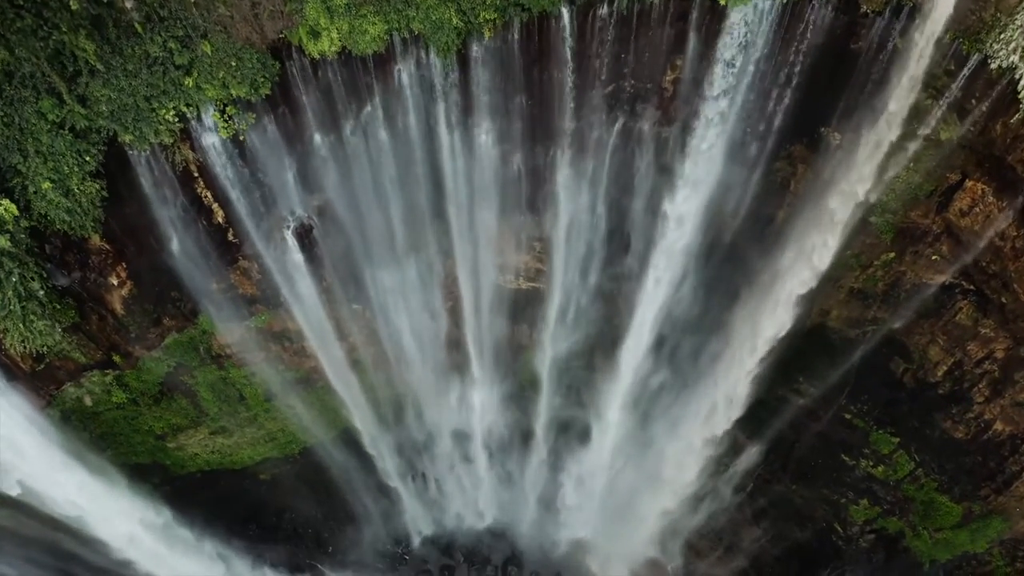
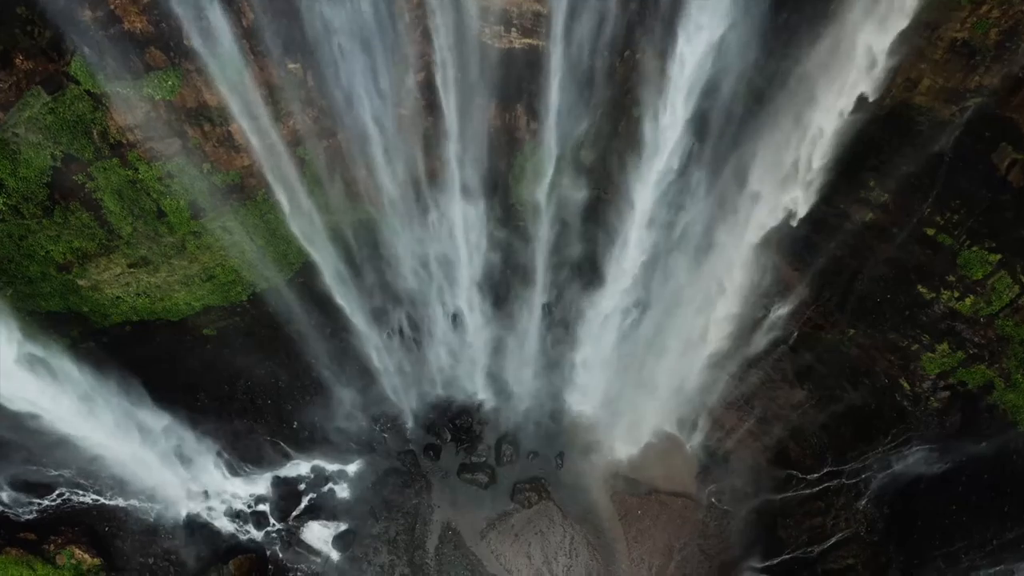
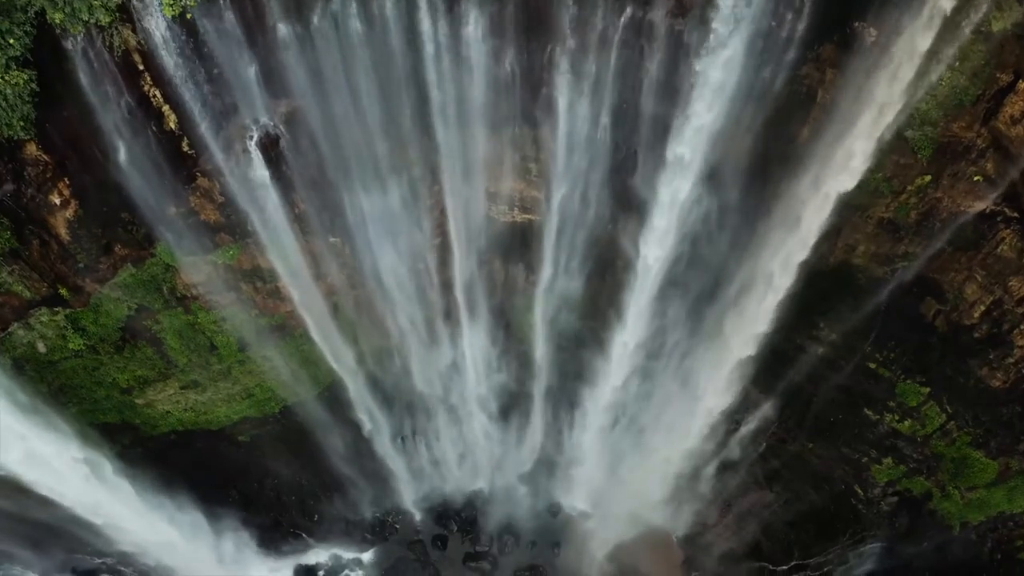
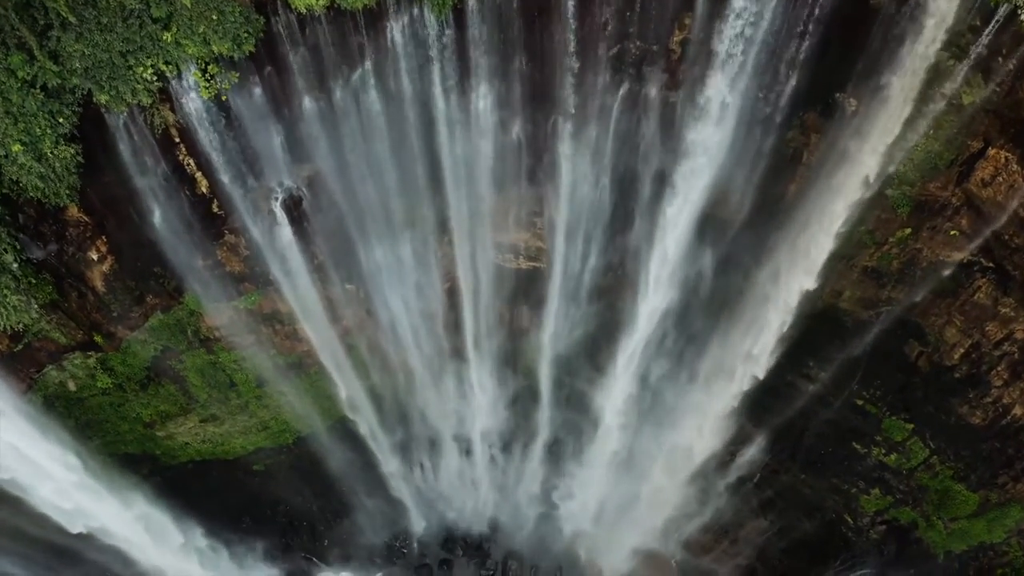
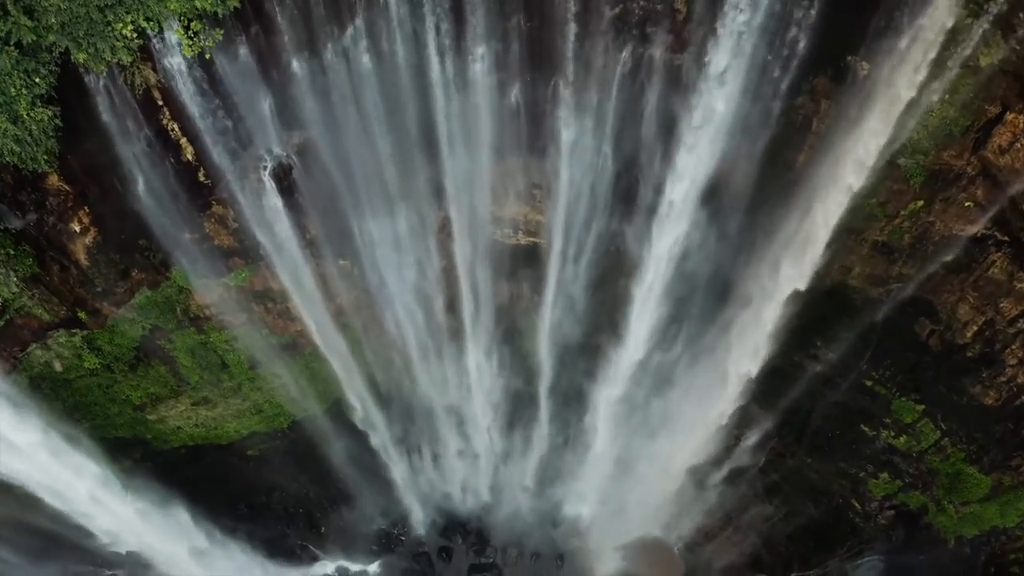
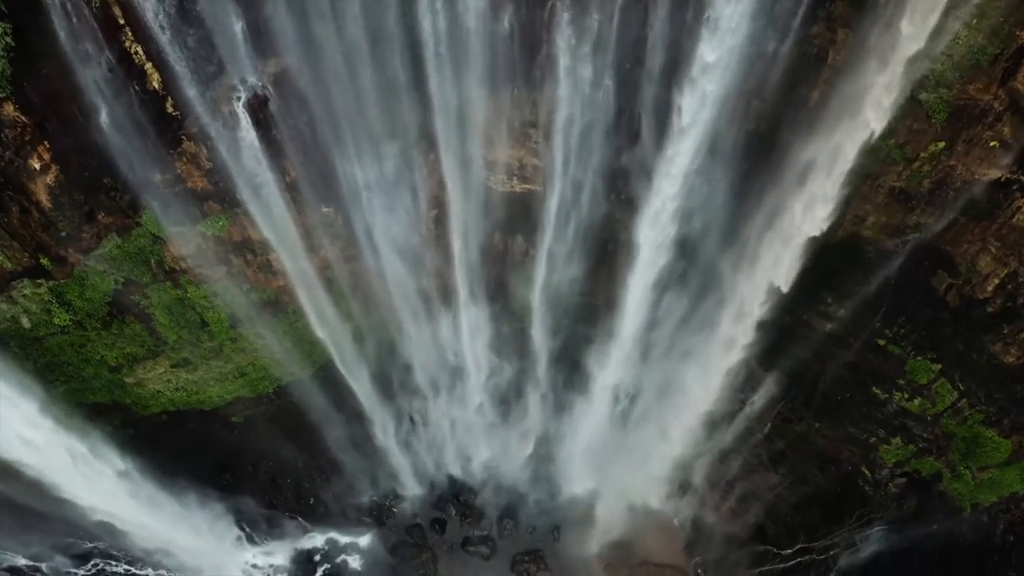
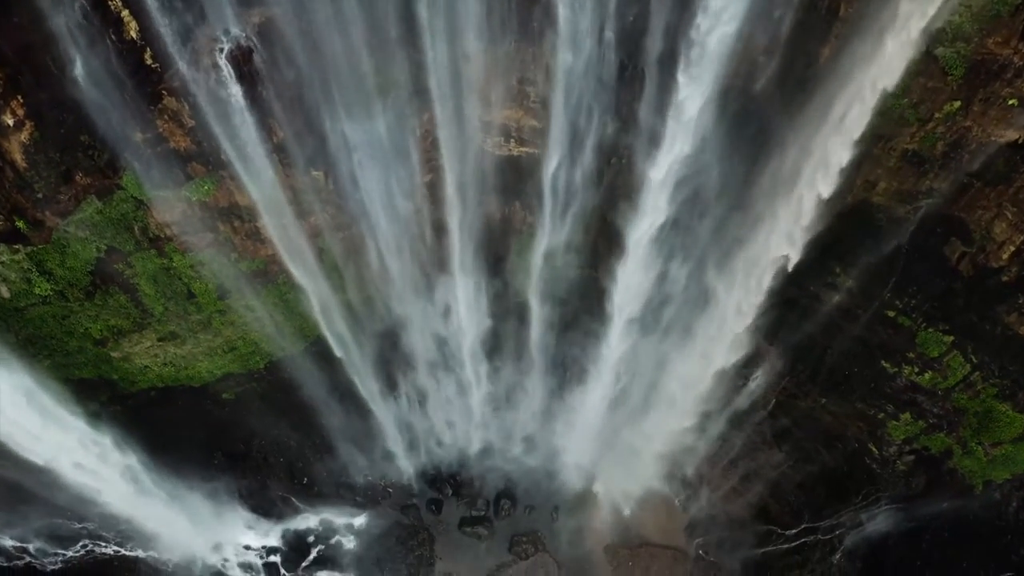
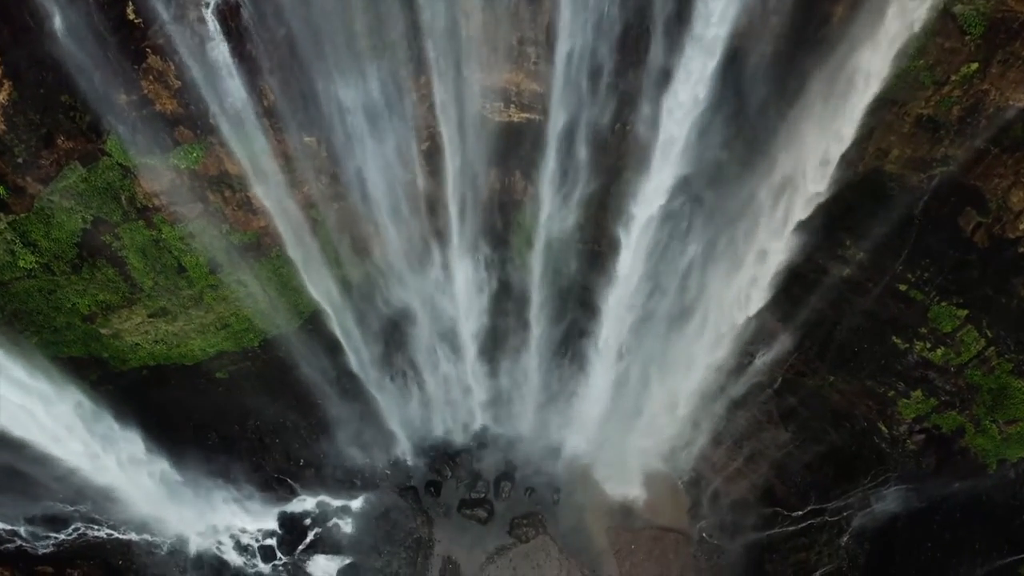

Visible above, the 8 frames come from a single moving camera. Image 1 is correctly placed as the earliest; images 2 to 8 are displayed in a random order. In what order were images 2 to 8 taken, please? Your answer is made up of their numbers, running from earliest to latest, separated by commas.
4, 5, 3, 6, 7, 8, 2
